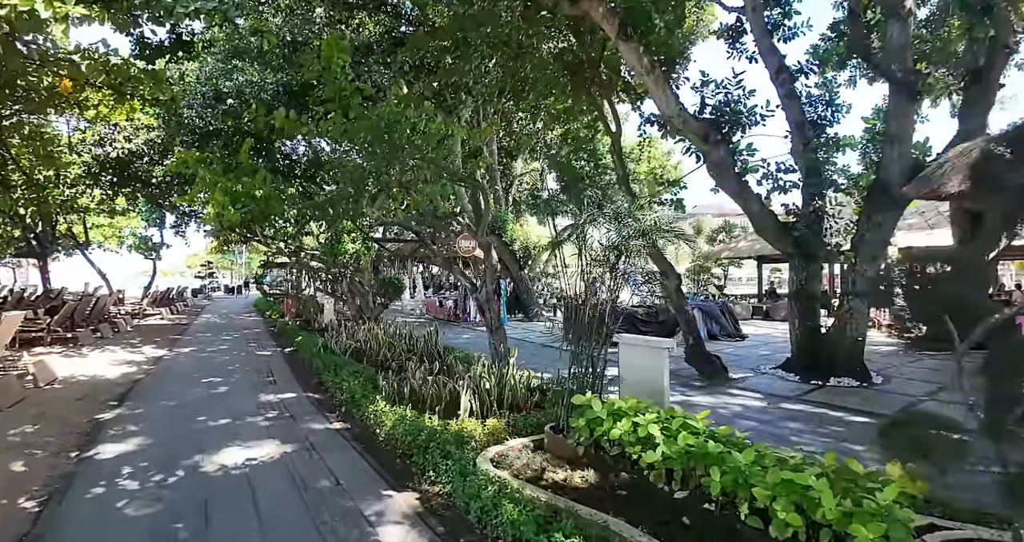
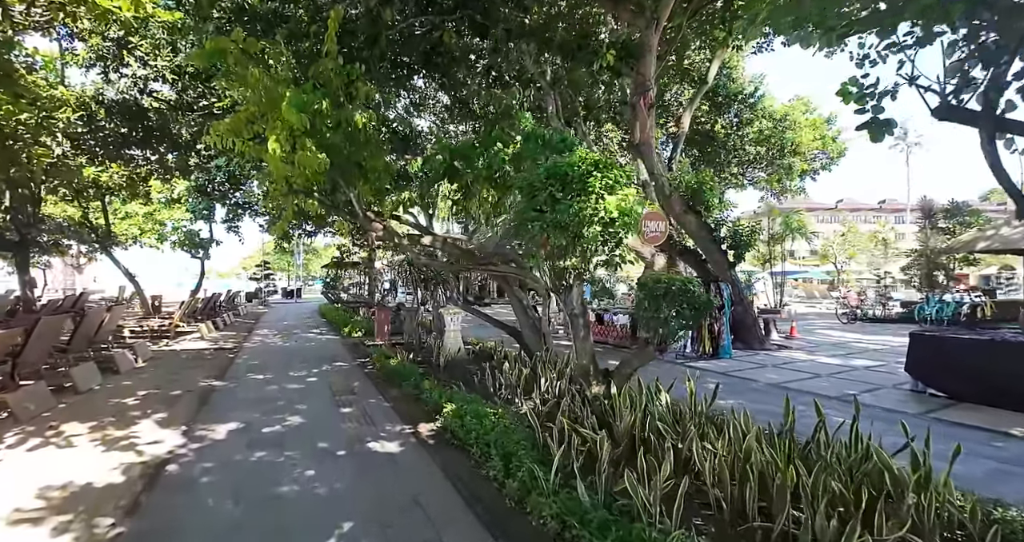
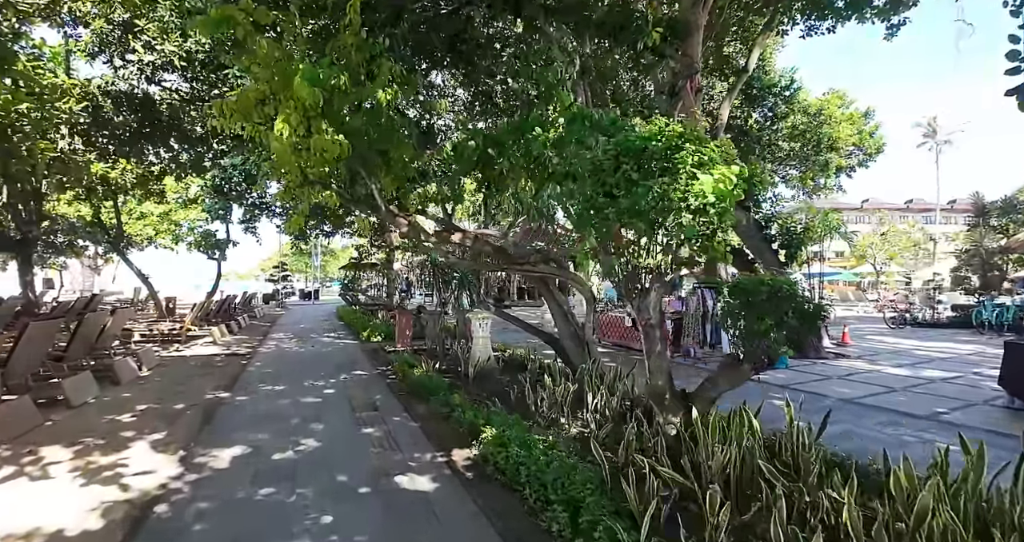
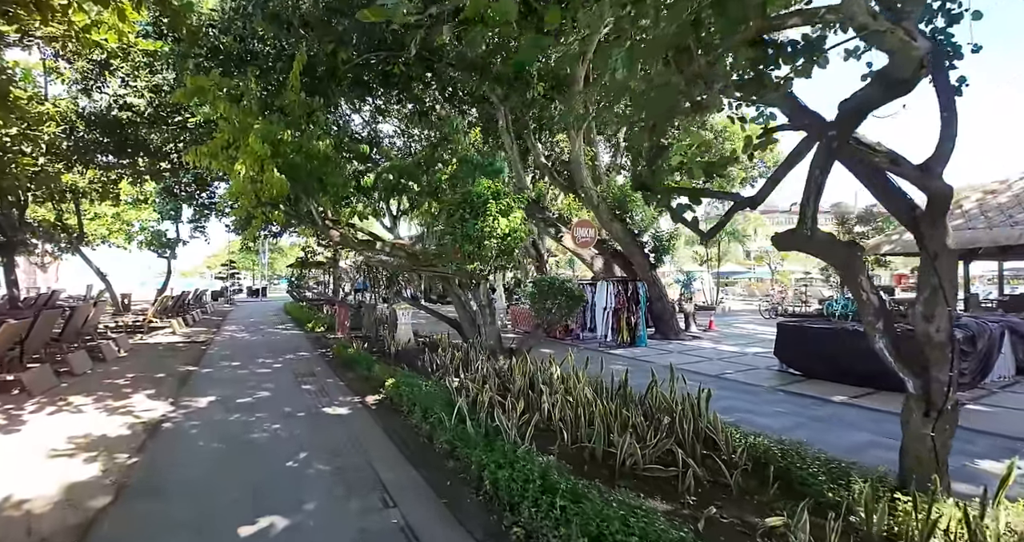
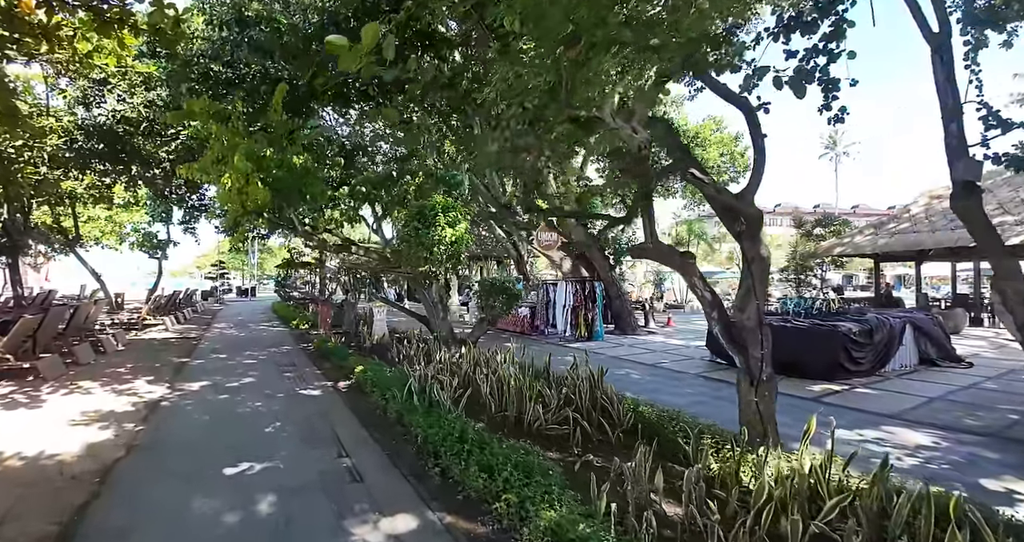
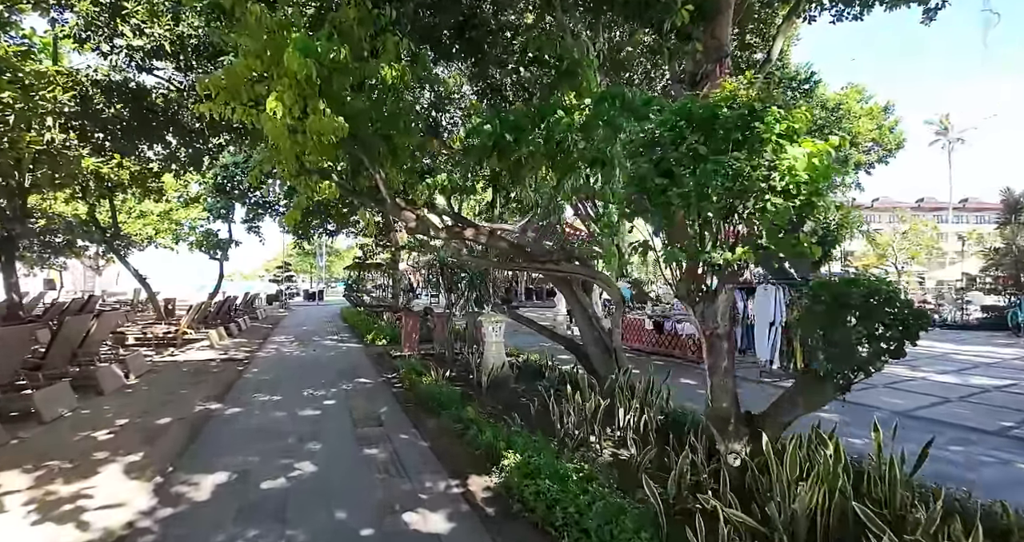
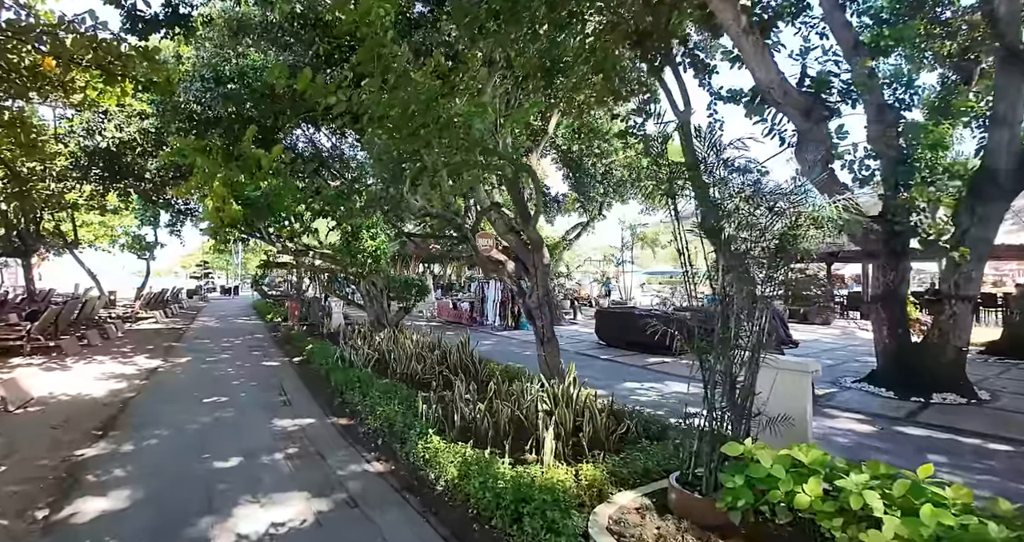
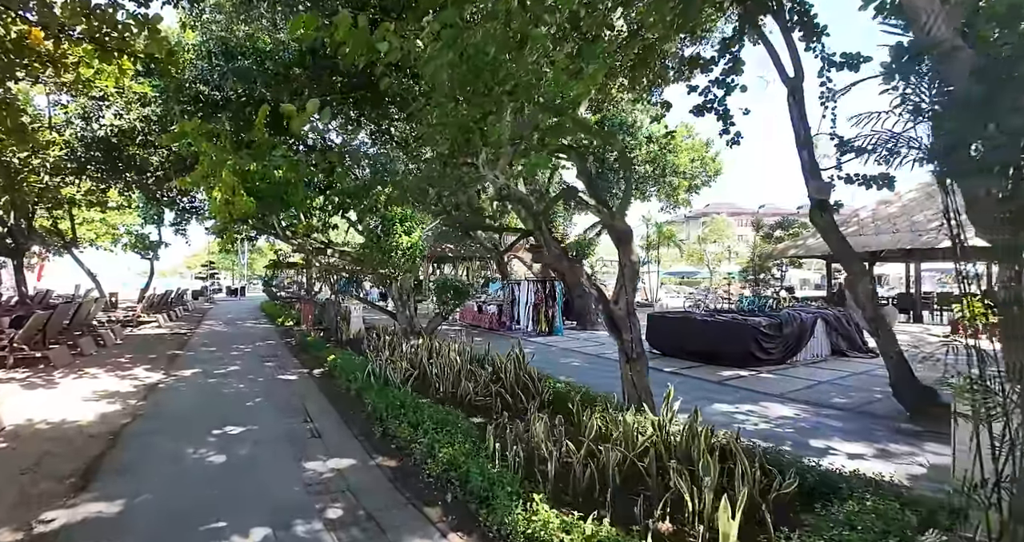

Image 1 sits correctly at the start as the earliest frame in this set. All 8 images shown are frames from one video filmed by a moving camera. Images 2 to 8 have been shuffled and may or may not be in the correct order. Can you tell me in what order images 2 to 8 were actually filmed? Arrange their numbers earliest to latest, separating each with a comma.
7, 8, 5, 4, 2, 3, 6
